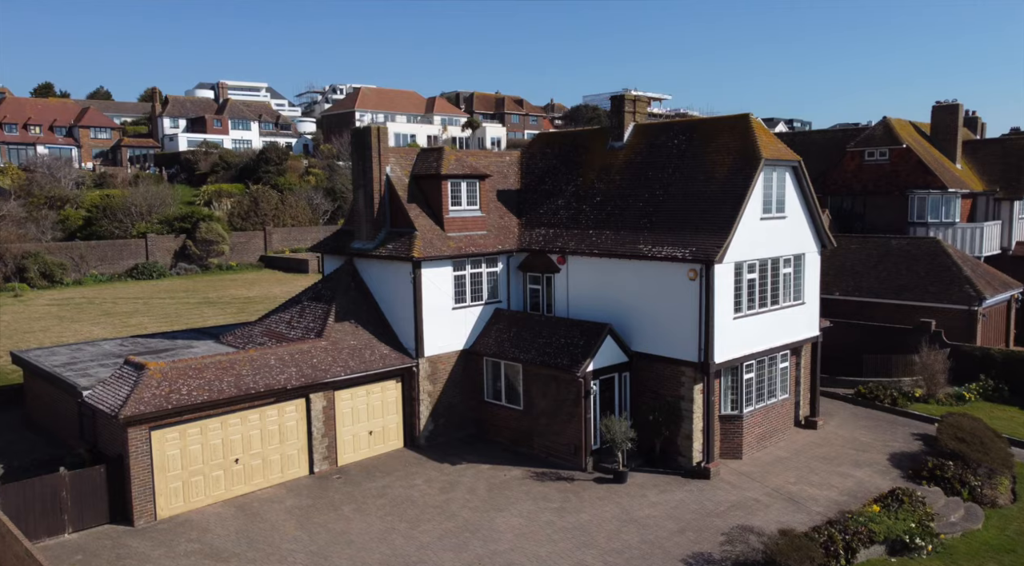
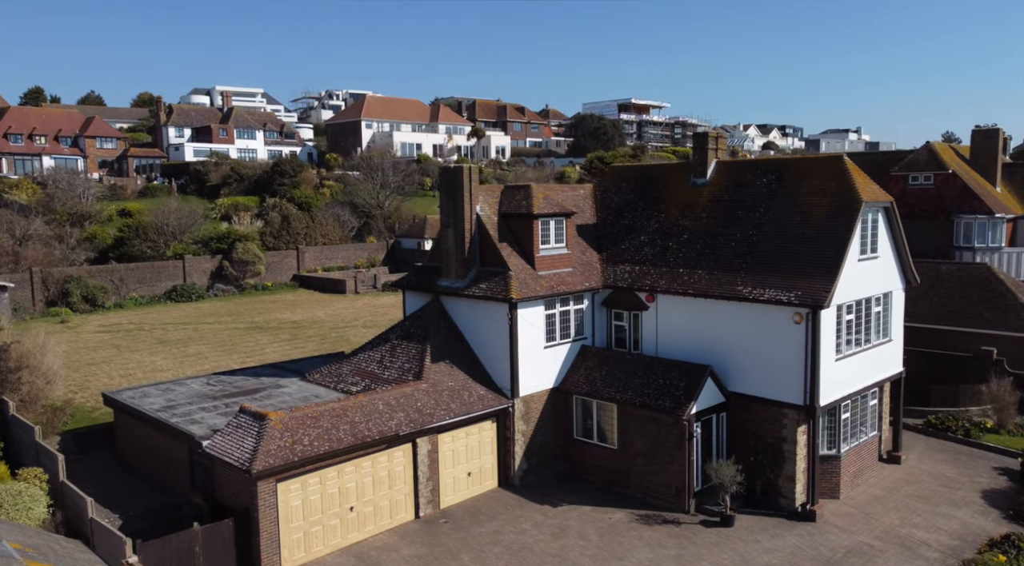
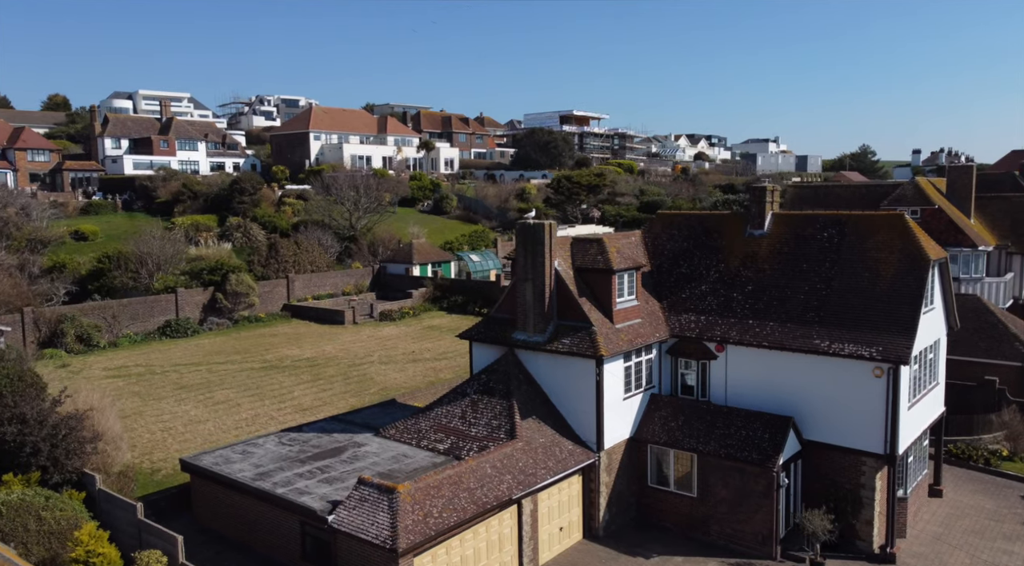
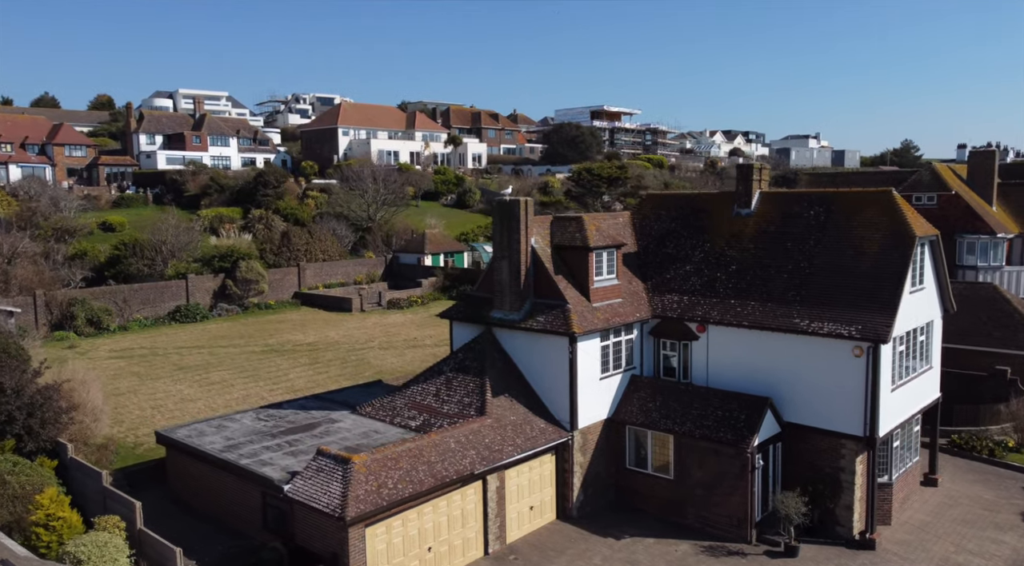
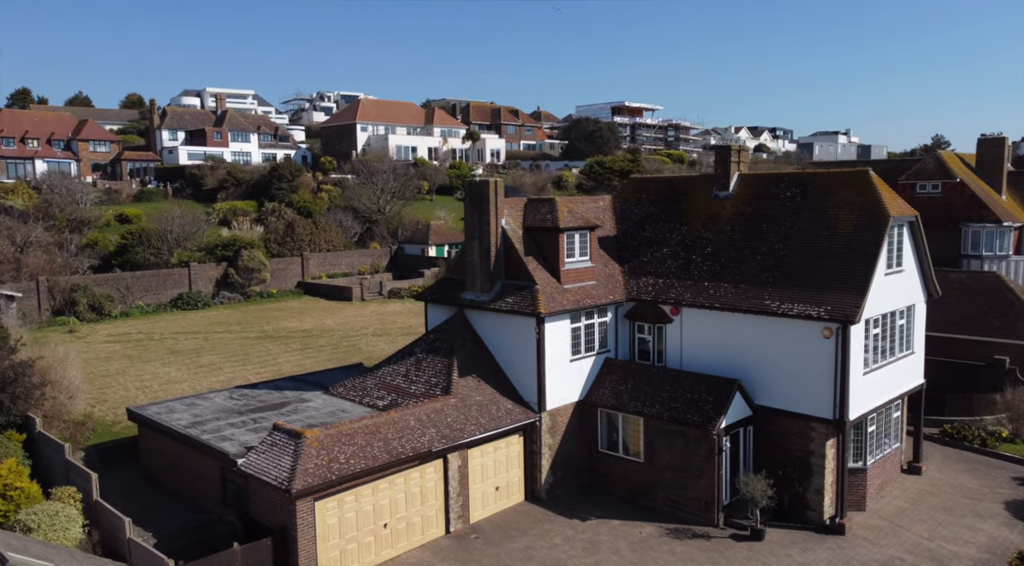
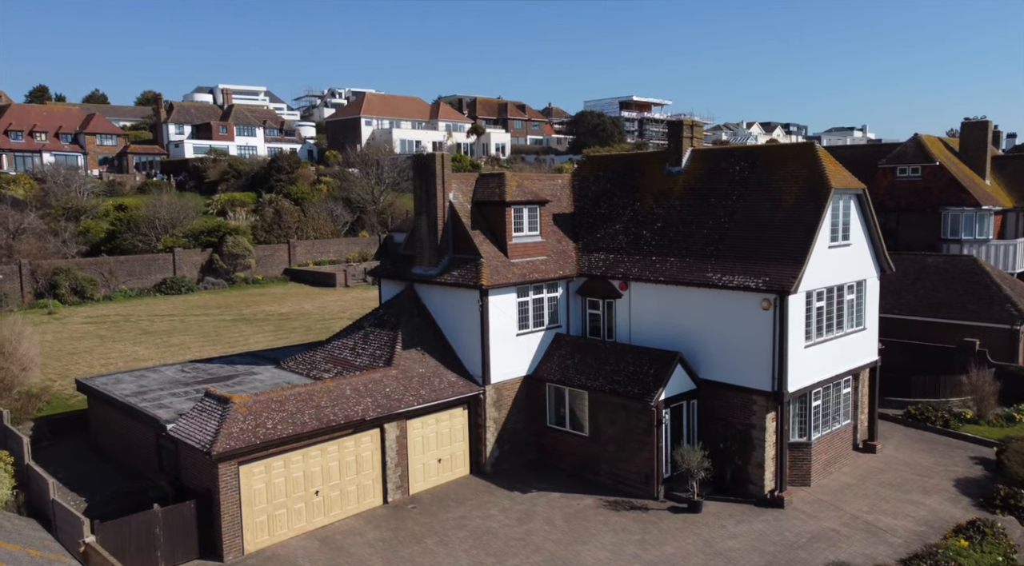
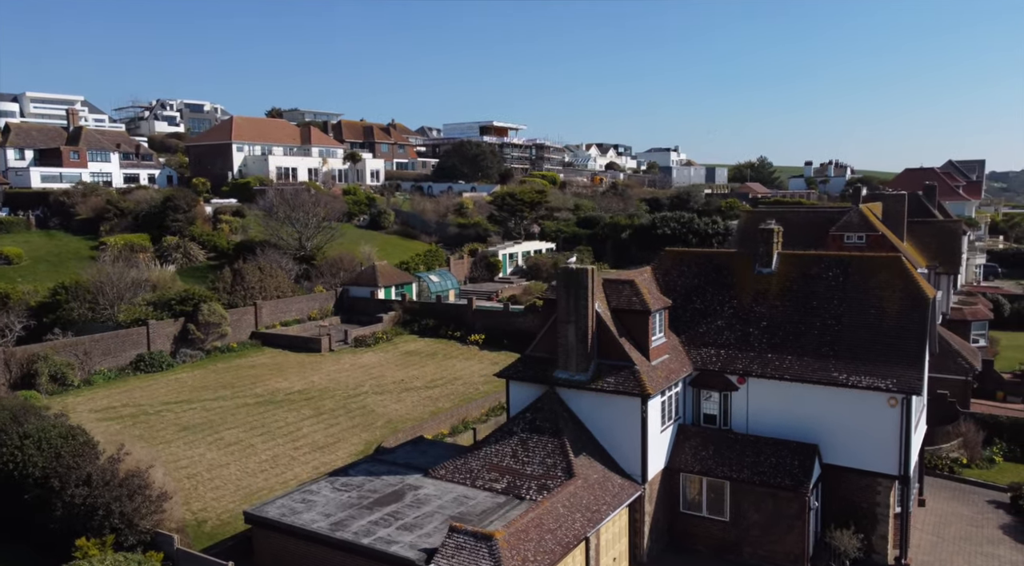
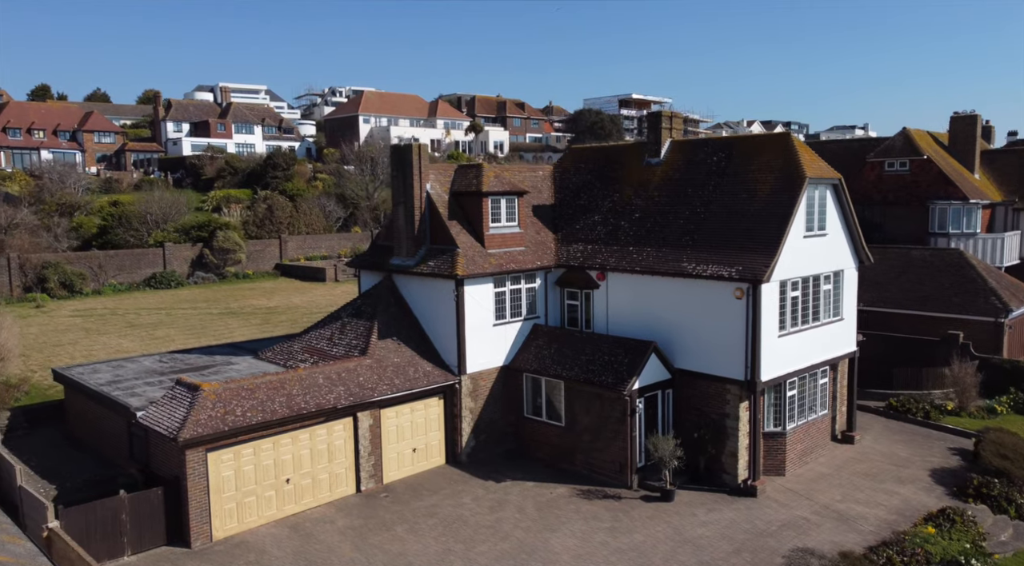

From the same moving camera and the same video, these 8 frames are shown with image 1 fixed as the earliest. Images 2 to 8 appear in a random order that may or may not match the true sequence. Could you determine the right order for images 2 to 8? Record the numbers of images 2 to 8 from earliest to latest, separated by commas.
8, 6, 2, 5, 4, 3, 7
